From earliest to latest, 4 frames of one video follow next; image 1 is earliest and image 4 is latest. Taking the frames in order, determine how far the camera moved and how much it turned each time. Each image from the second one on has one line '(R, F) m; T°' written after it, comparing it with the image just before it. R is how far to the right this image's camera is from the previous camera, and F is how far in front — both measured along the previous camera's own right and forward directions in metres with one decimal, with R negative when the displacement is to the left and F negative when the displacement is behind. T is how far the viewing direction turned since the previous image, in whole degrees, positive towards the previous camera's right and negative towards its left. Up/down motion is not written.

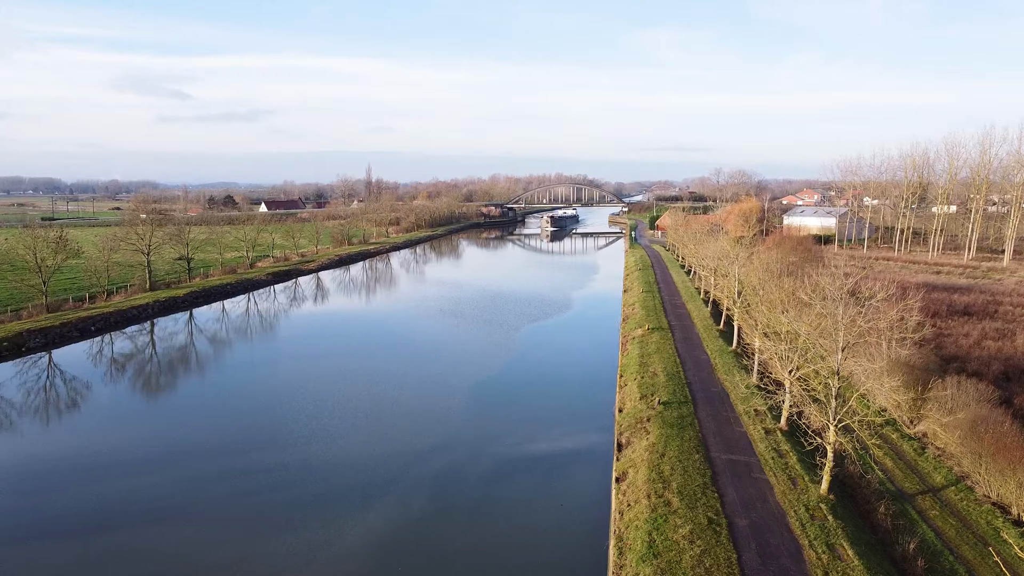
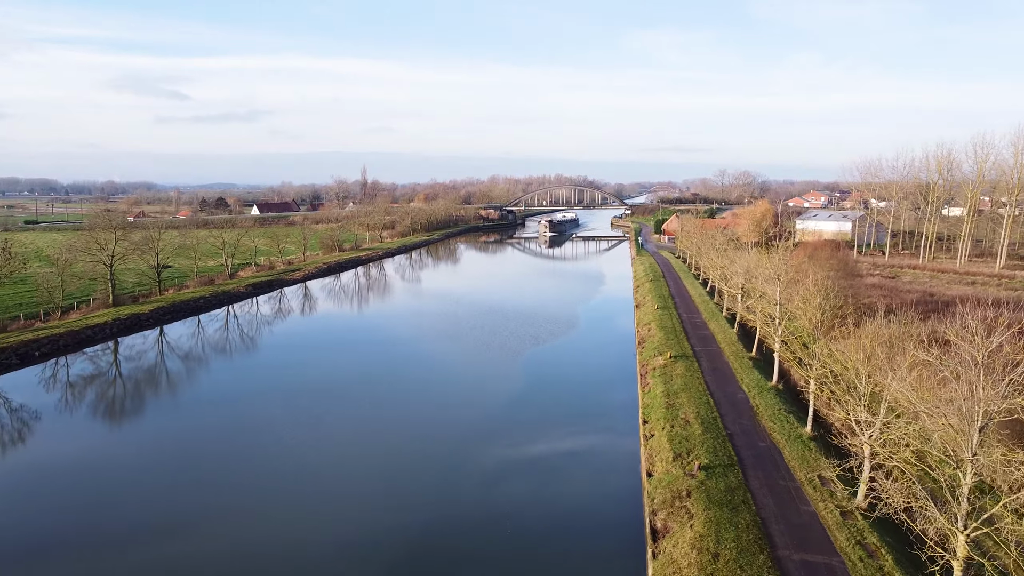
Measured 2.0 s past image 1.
(-0.1, +2.4) m; 0°
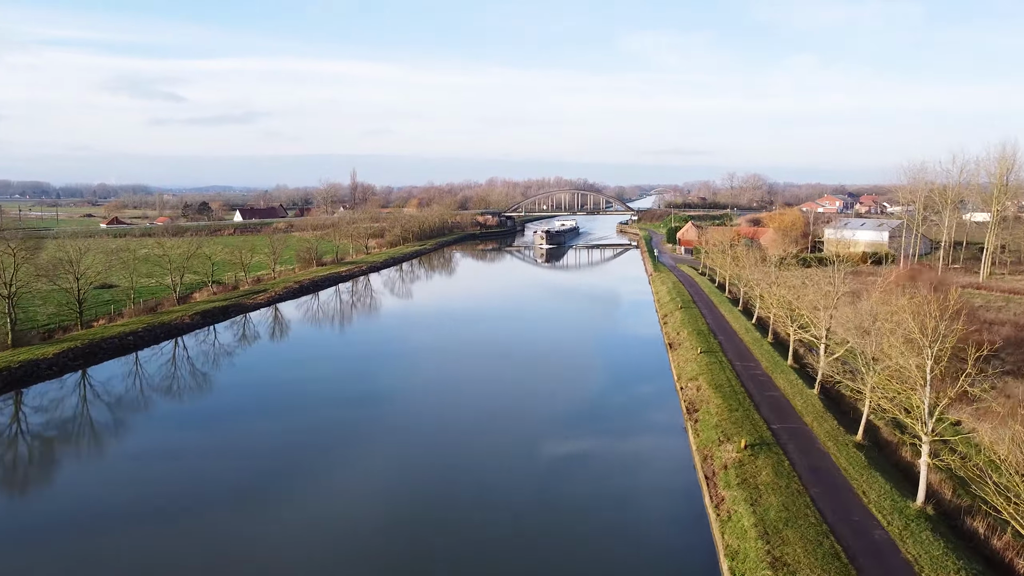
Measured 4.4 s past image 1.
(-0.1, +4.8) m; 0°
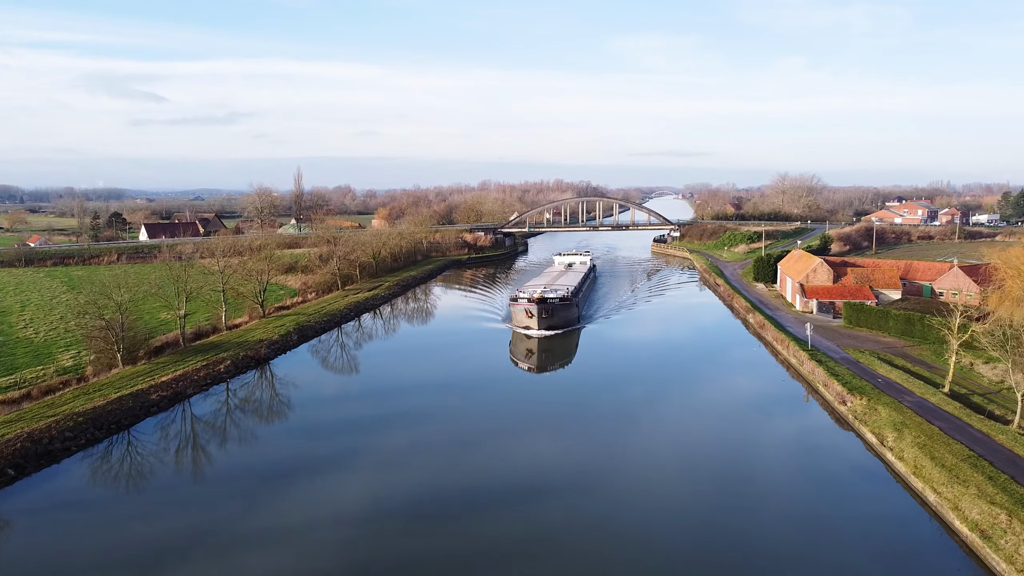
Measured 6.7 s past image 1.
(-0.6, +19.4) m; 0°
